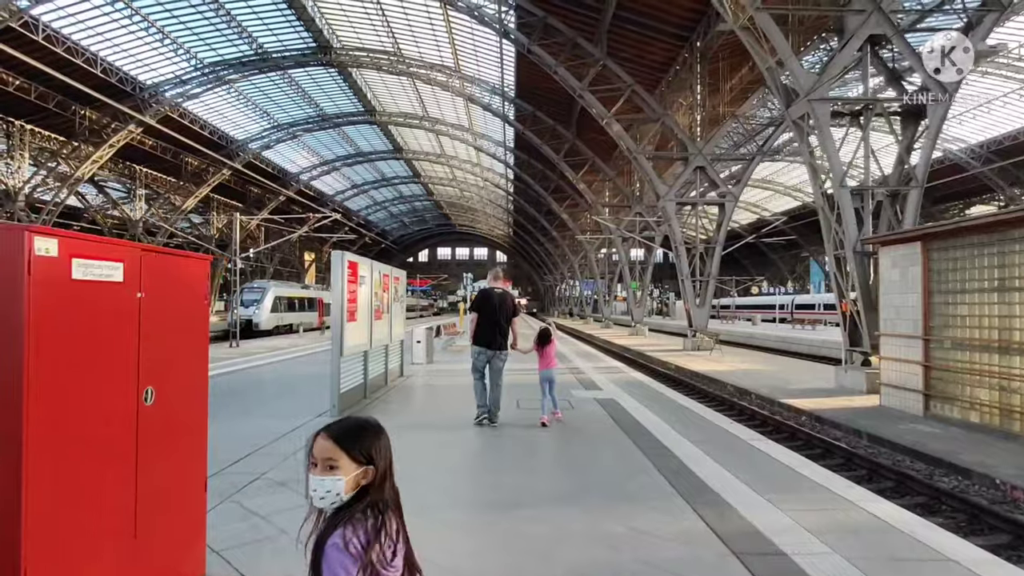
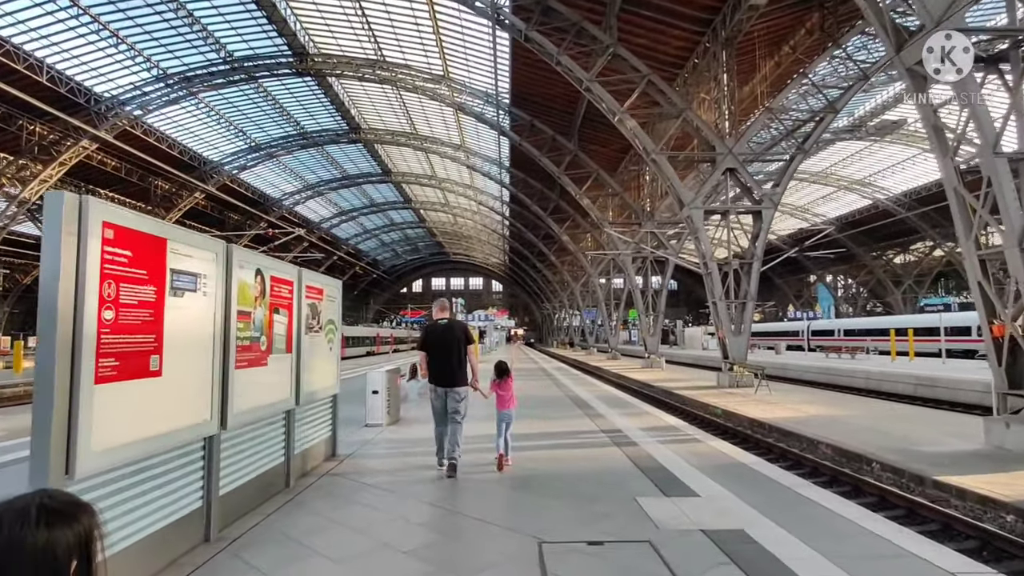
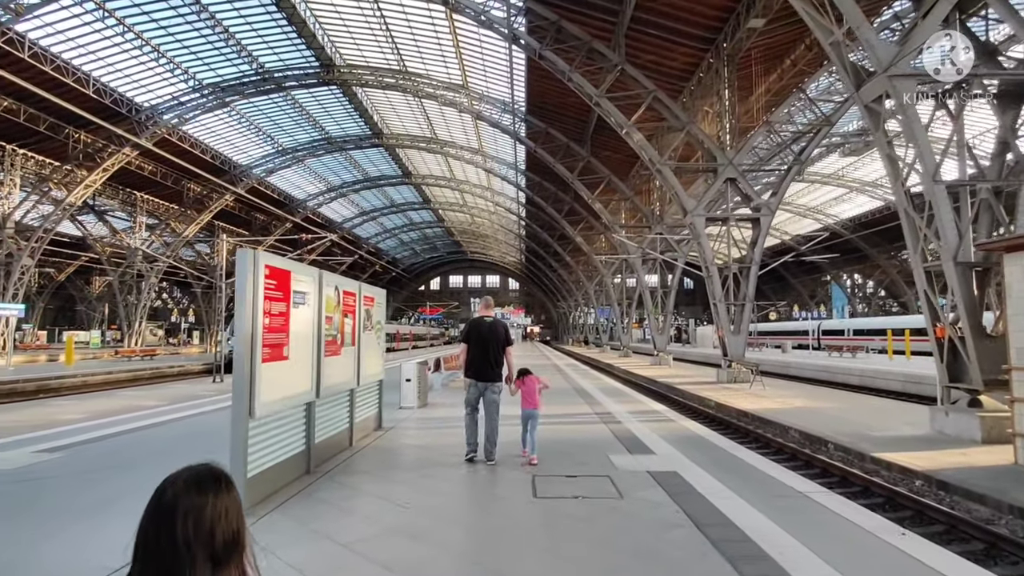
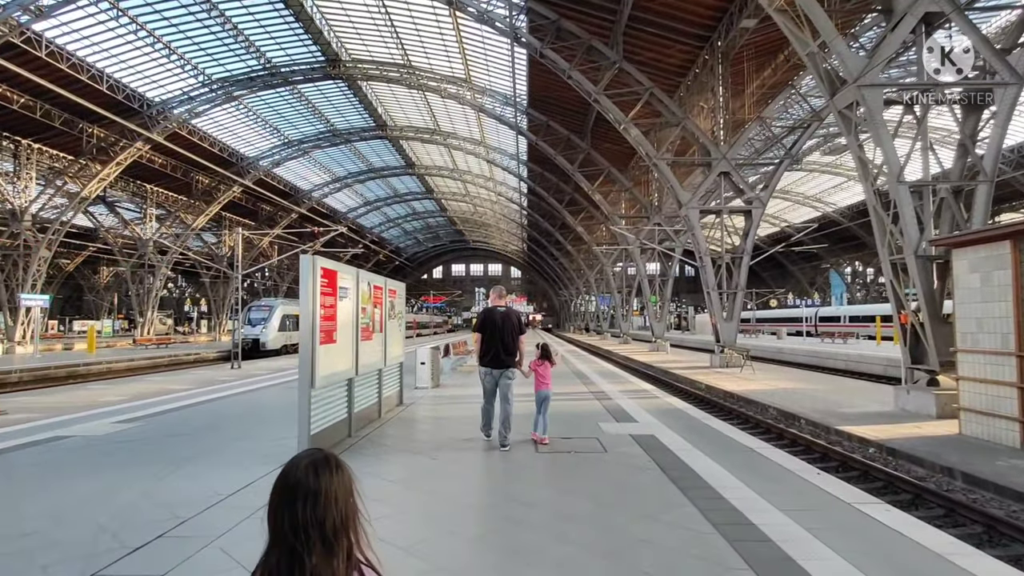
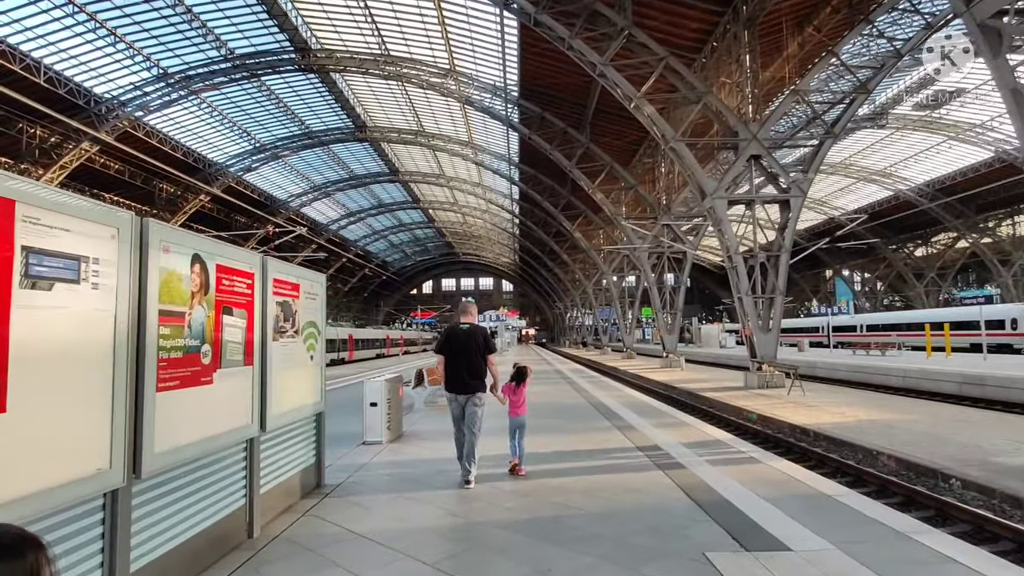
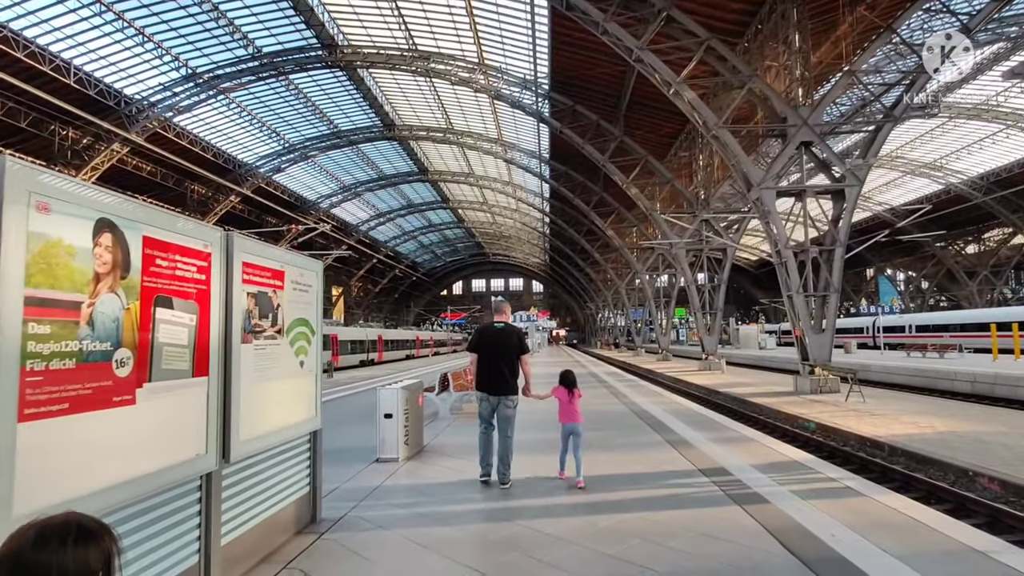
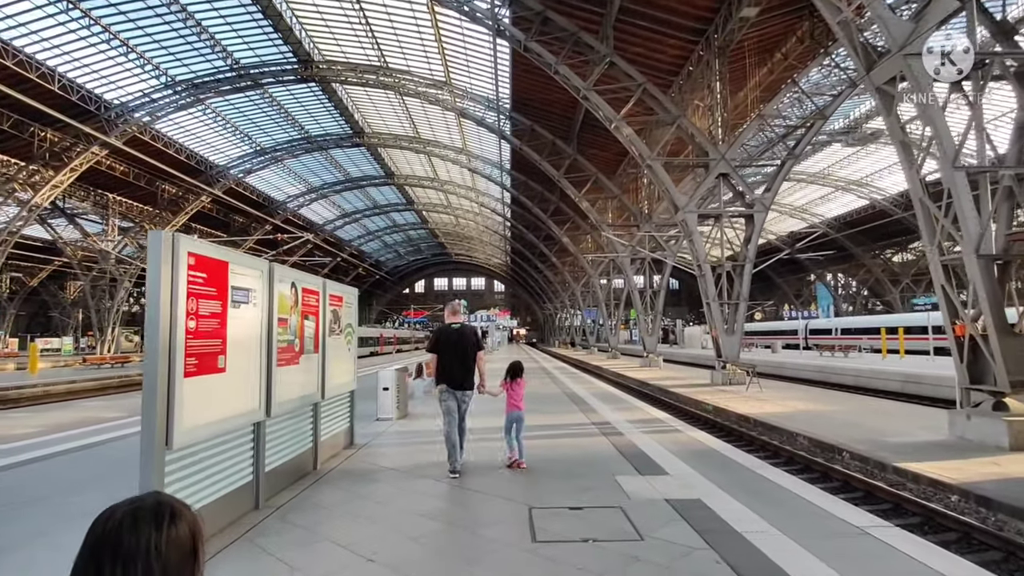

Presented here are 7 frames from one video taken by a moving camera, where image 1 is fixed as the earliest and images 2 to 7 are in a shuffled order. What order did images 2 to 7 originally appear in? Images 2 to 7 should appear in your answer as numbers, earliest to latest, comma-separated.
4, 3, 7, 2, 5, 6
